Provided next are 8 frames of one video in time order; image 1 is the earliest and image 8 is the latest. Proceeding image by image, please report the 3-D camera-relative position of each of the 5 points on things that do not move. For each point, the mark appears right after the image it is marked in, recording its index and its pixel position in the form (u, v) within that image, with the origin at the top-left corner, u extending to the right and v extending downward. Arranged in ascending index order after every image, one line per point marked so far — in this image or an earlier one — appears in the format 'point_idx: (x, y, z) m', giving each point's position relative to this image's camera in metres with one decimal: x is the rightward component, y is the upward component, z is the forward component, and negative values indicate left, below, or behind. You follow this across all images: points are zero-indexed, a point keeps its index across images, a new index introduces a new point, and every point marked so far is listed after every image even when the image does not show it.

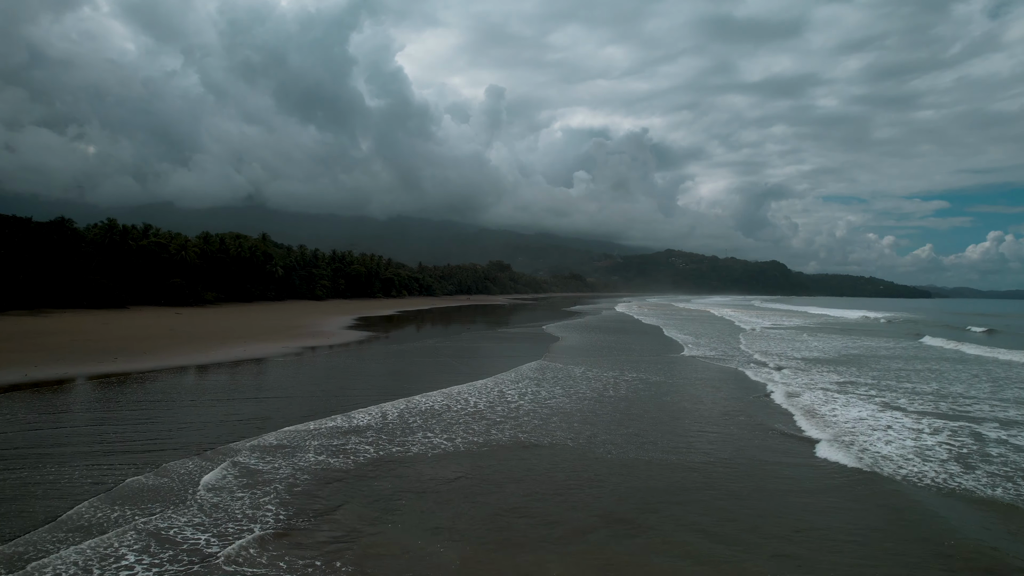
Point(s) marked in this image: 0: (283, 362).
0: (-9.2, -2.9, +19.5) m
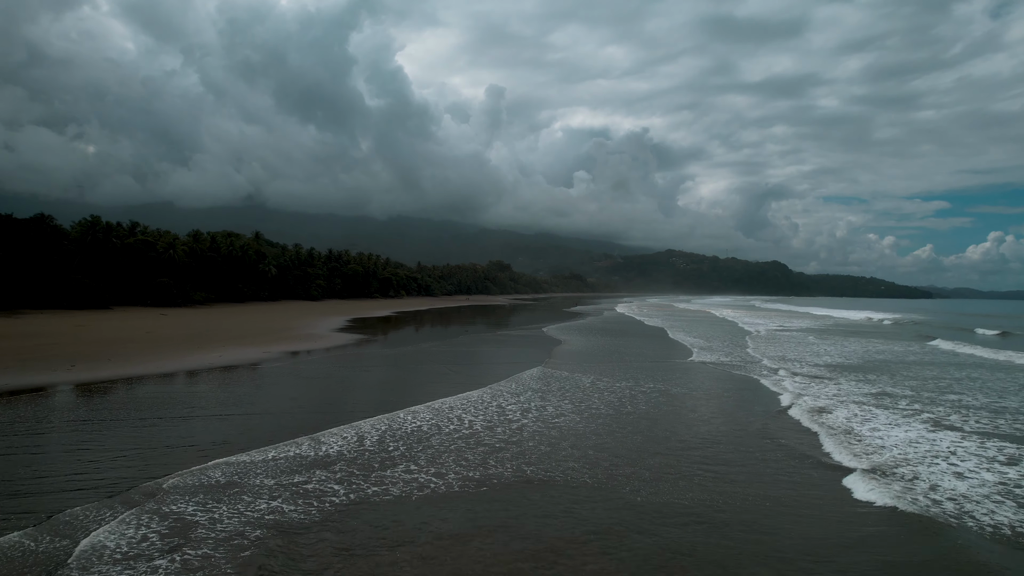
0: (-9.2, -2.9, +18.4) m
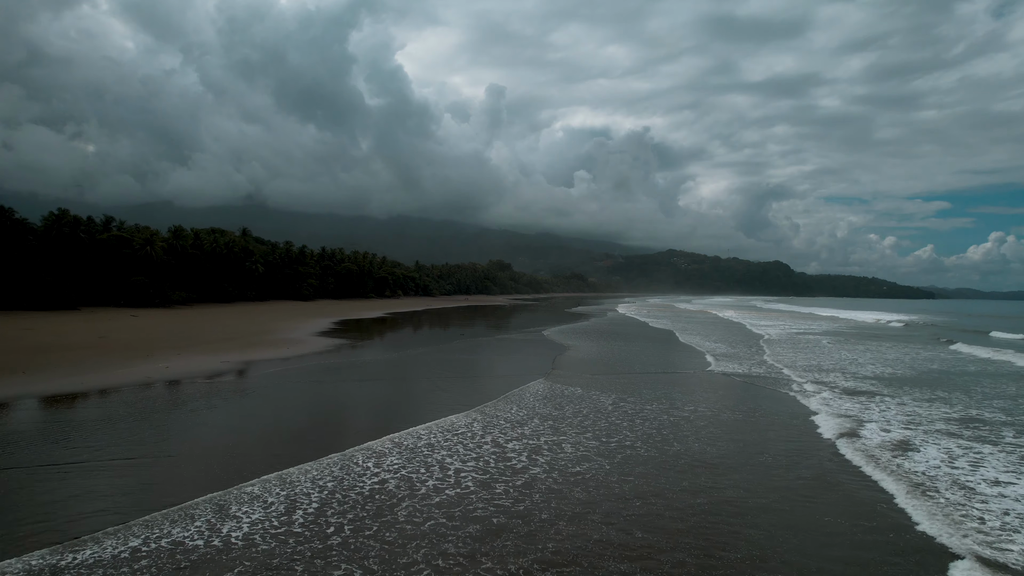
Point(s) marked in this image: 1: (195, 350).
0: (-9.1, -2.9, +16.4) m
1: (-12.1, -2.5, +19.3) m
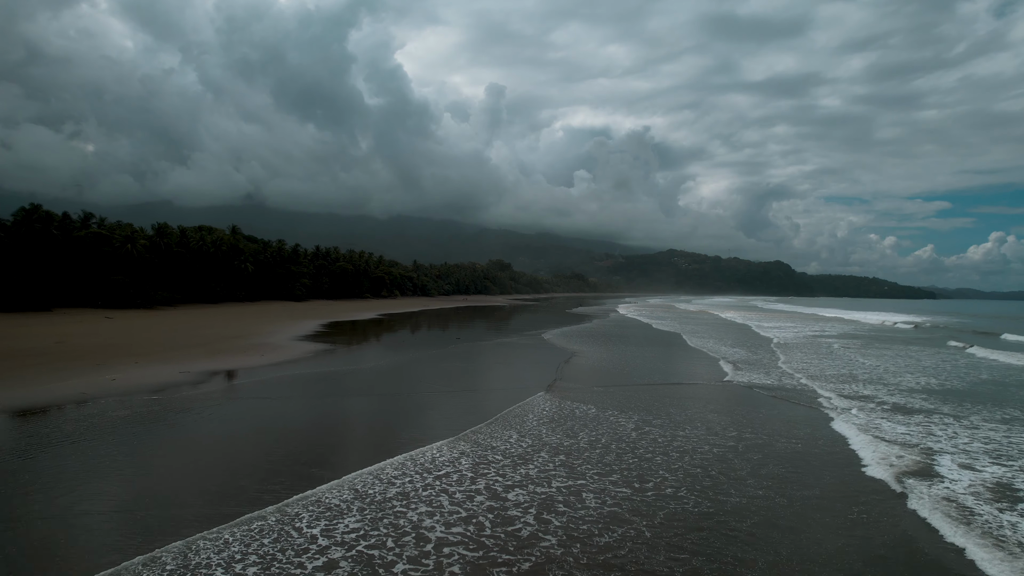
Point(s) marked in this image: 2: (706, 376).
0: (-9.1, -2.9, +15.0) m
1: (-12.1, -2.5, +17.9) m
2: (+5.1, -2.4, +13.2) m
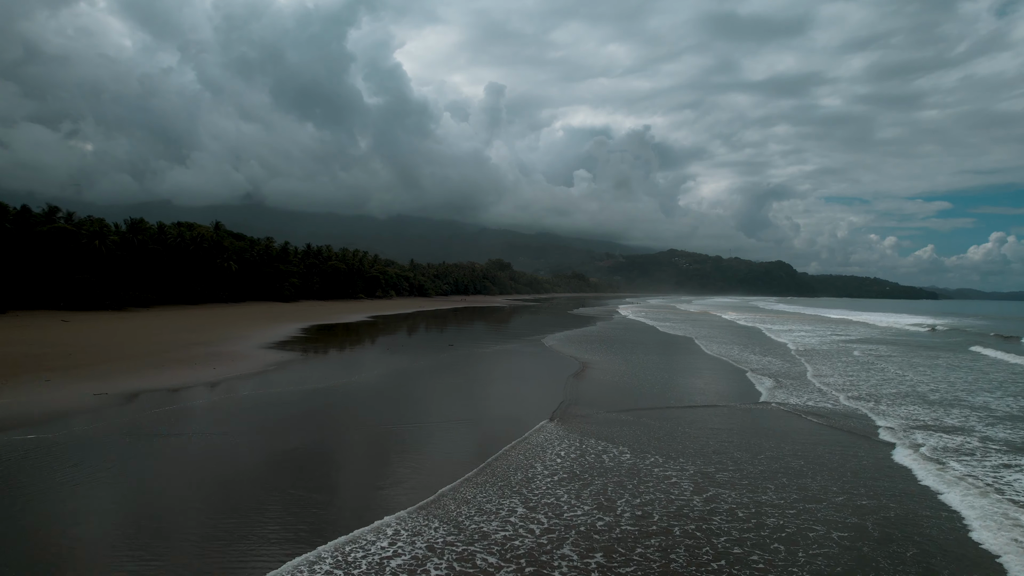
0: (-9.1, -2.9, +12.9) m
1: (-12.1, -2.5, +15.8) m
2: (+5.1, -2.4, +11.2) m
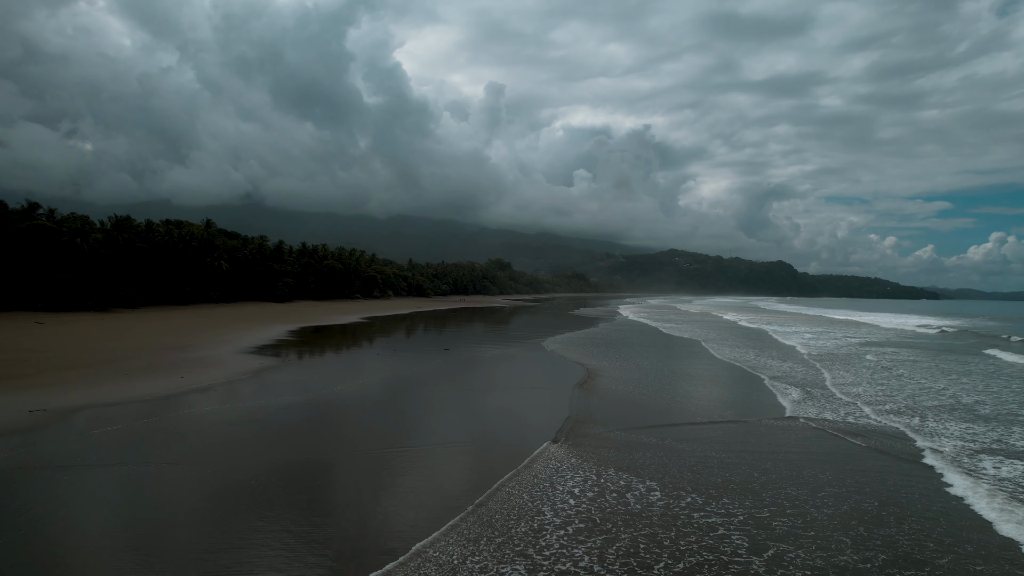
0: (-9.1, -2.9, +11.8) m
1: (-12.0, -2.5, +14.8) m
2: (+5.1, -2.4, +10.1) m
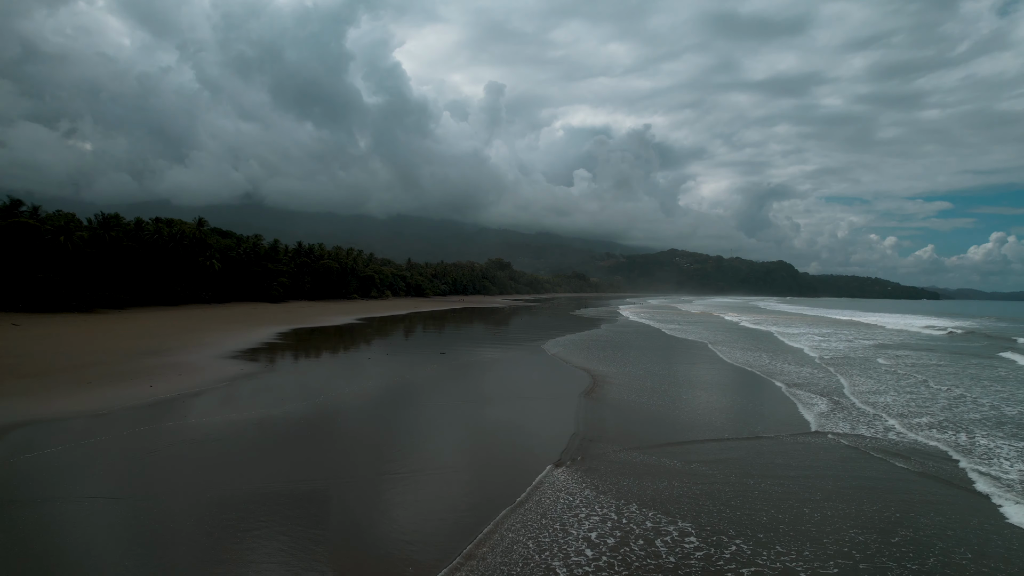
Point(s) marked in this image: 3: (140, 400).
0: (-9.1, -2.9, +11.0) m
1: (-12.0, -2.5, +13.9) m
2: (+5.1, -2.4, +9.3) m
3: (-9.6, -2.8, +12.8) m
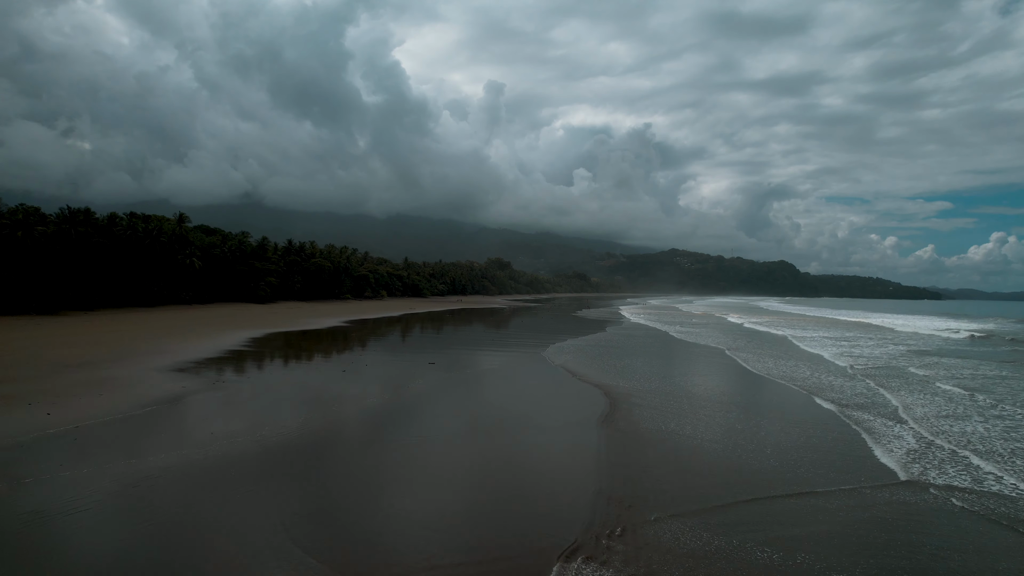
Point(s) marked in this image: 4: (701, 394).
0: (-9.1, -2.9, +9.1) m
1: (-12.0, -2.5, +12.0) m
2: (+5.1, -2.5, +7.4) m
3: (-9.6, -2.8, +10.9) m
4: (+4.7, -2.7, +12.3) m
